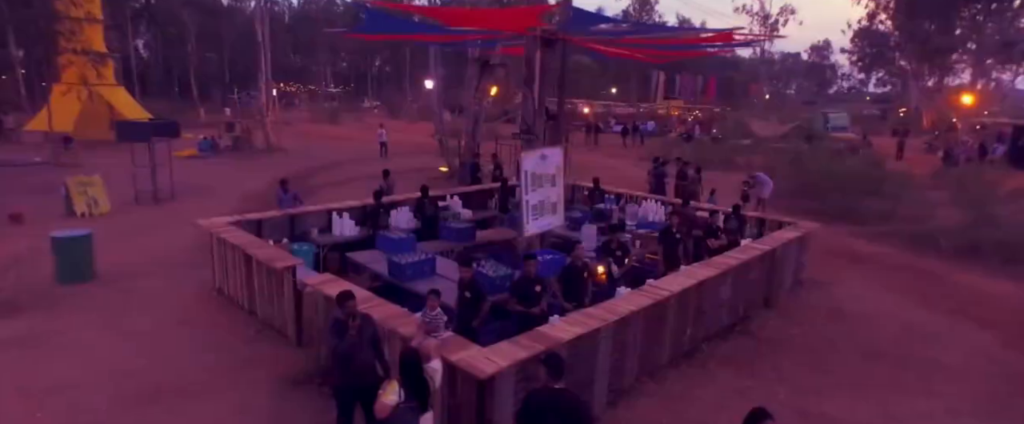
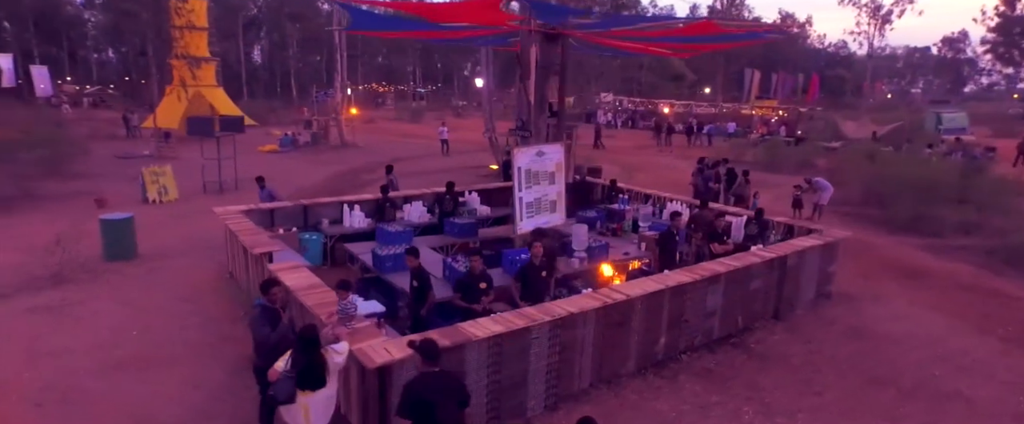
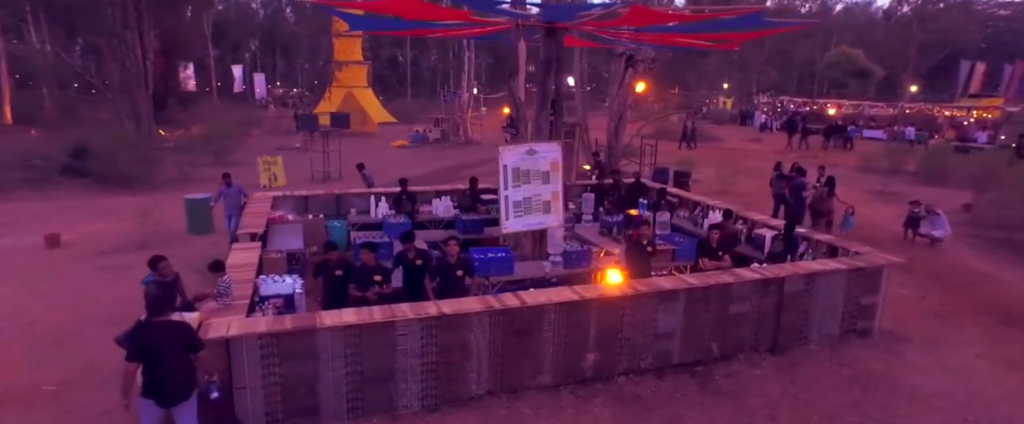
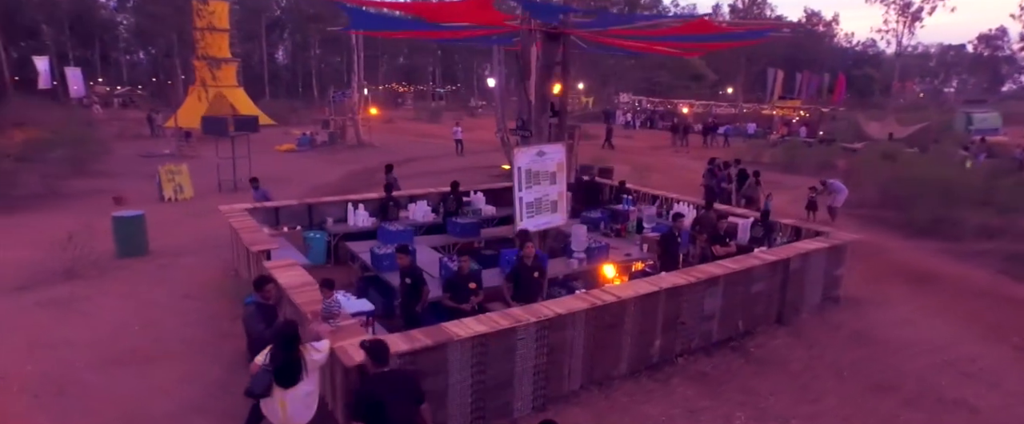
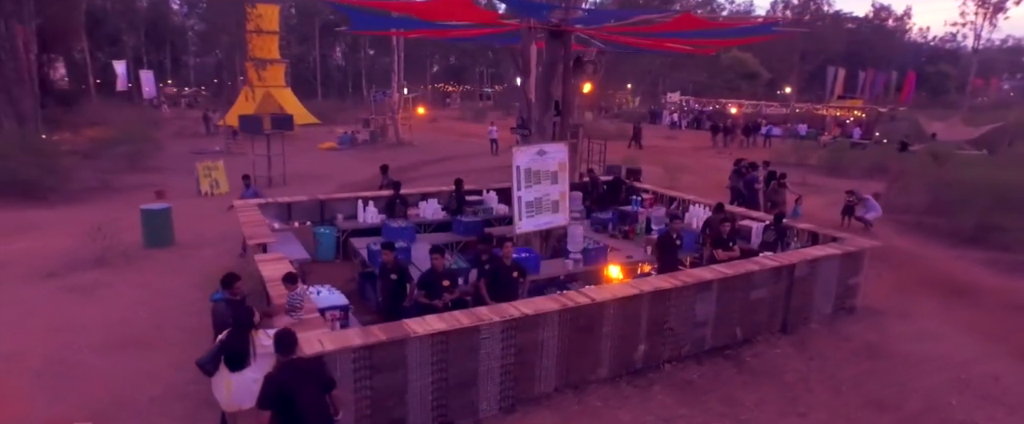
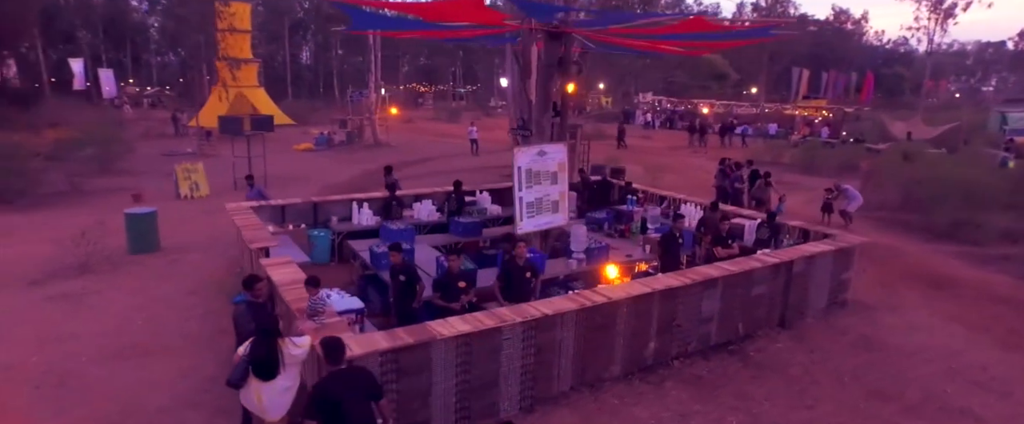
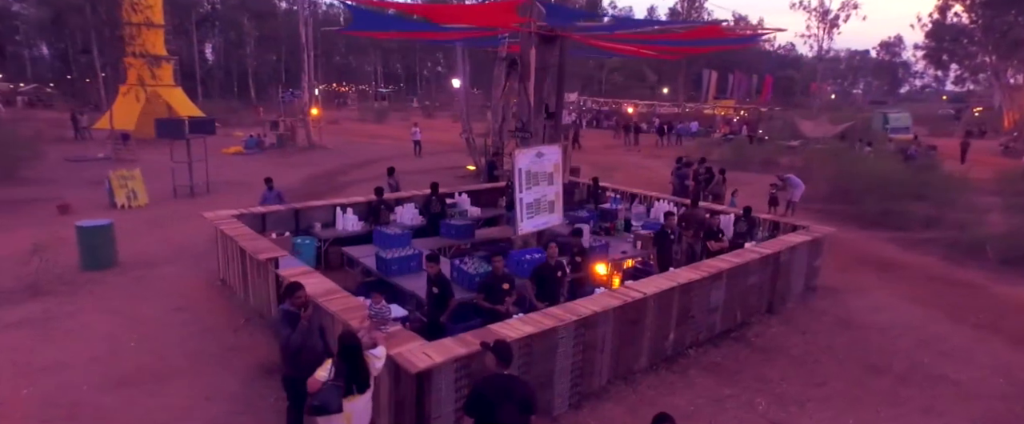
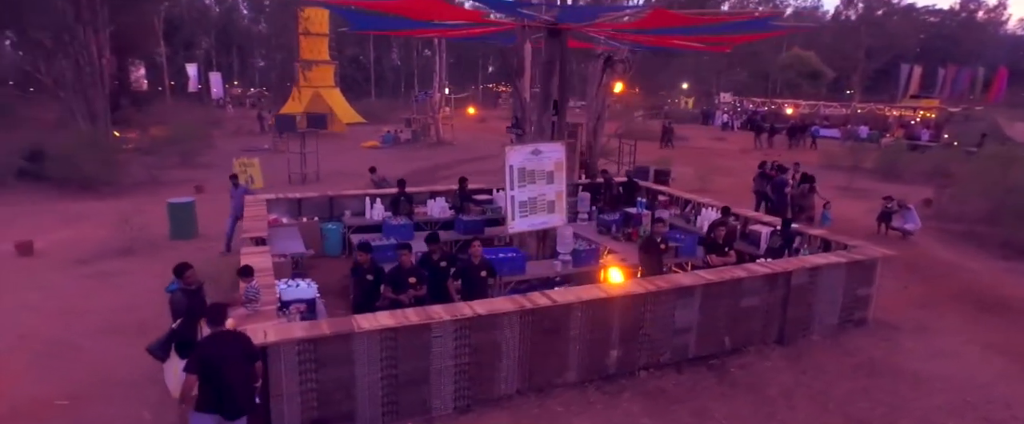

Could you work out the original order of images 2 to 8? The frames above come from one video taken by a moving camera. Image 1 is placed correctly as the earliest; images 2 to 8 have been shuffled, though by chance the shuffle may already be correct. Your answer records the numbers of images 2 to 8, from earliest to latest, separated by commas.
7, 2, 4, 6, 5, 8, 3
